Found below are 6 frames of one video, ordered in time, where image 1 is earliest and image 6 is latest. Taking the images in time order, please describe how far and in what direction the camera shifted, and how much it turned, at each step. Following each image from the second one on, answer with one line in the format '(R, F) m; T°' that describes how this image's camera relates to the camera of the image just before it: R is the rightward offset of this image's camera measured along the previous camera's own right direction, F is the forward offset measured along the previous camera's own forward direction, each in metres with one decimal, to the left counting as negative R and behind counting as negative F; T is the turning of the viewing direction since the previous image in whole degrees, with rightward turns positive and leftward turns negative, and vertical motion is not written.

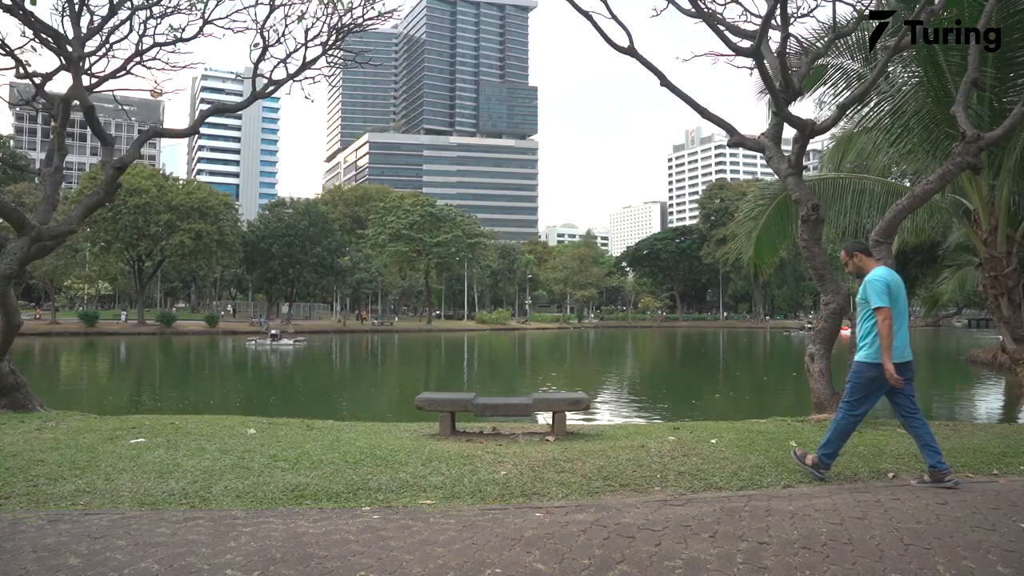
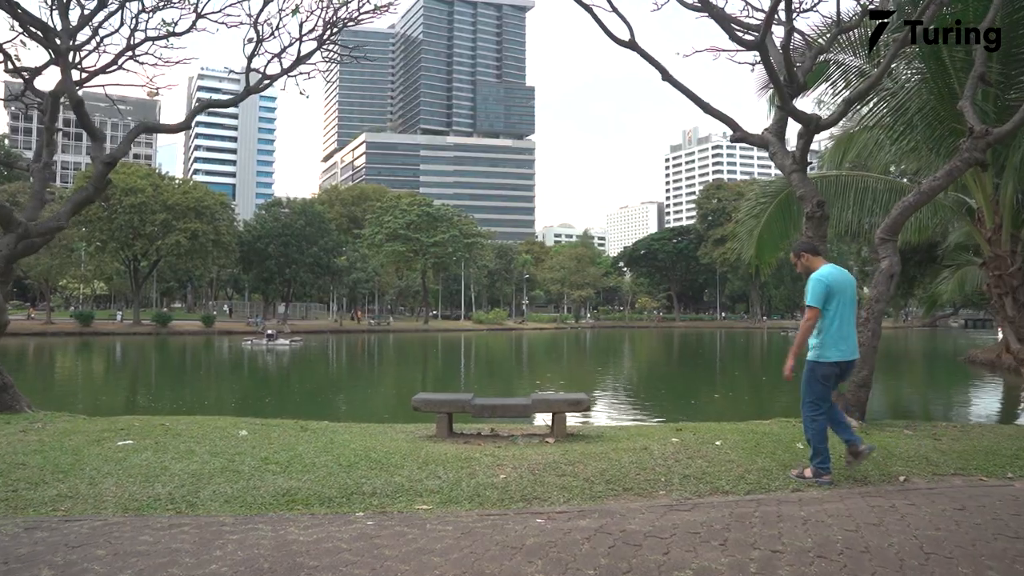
(0.0, +0.2) m; 0°
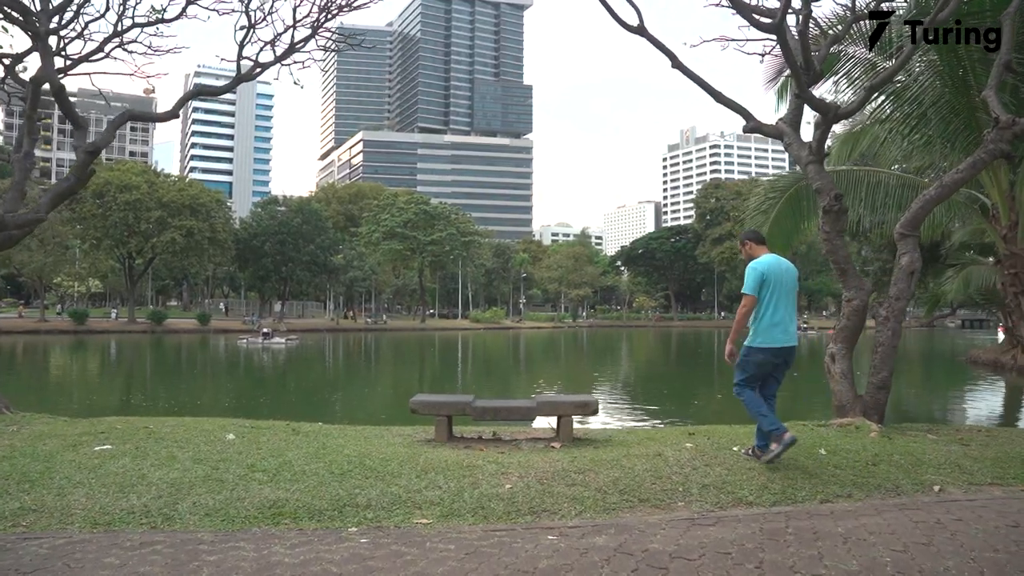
(-0.1, +0.3) m; 0°
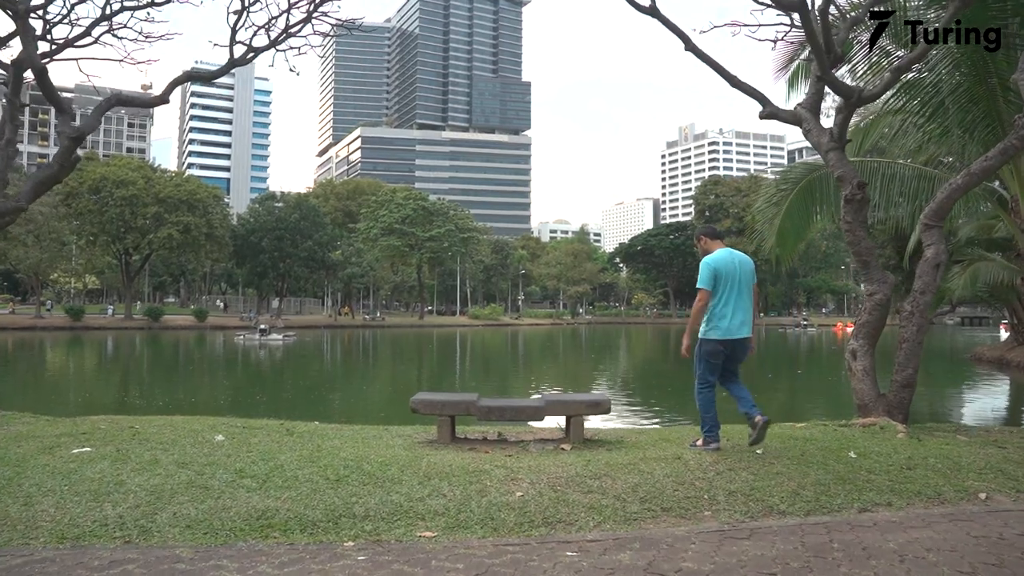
(-0.1, +0.3) m; 0°
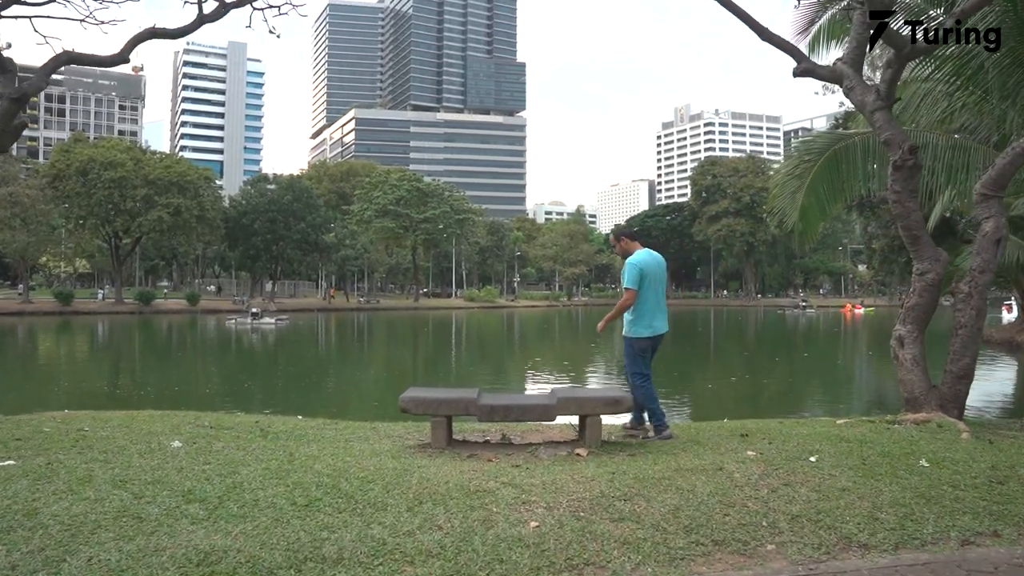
(-0.1, +0.8) m; 0°
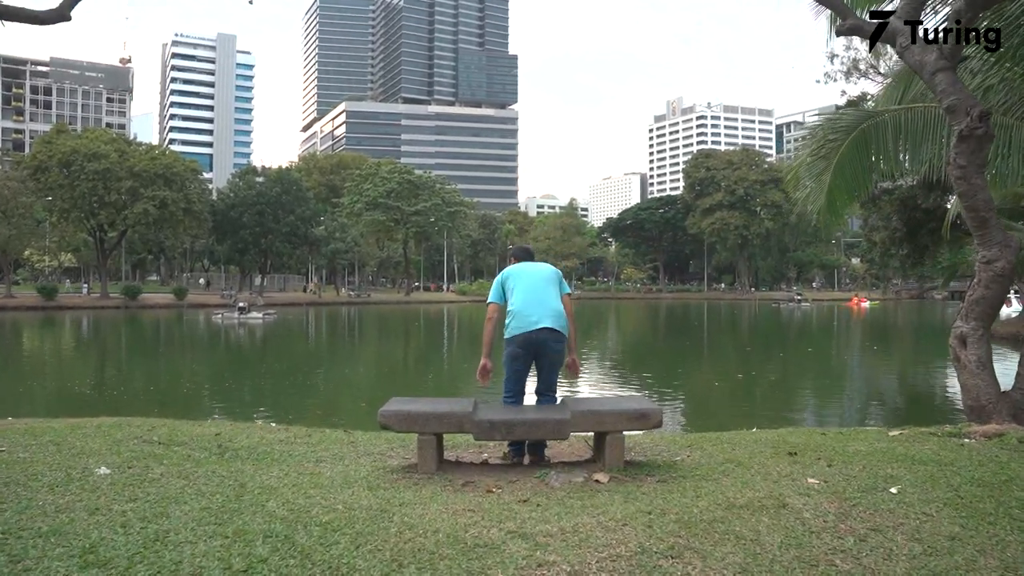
(-0.1, +0.8) m; +1°
